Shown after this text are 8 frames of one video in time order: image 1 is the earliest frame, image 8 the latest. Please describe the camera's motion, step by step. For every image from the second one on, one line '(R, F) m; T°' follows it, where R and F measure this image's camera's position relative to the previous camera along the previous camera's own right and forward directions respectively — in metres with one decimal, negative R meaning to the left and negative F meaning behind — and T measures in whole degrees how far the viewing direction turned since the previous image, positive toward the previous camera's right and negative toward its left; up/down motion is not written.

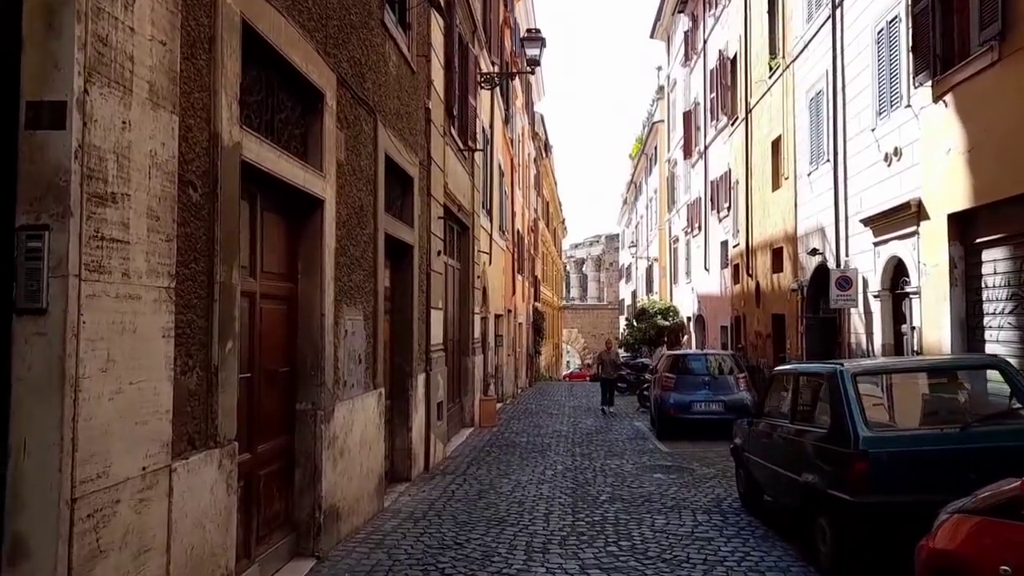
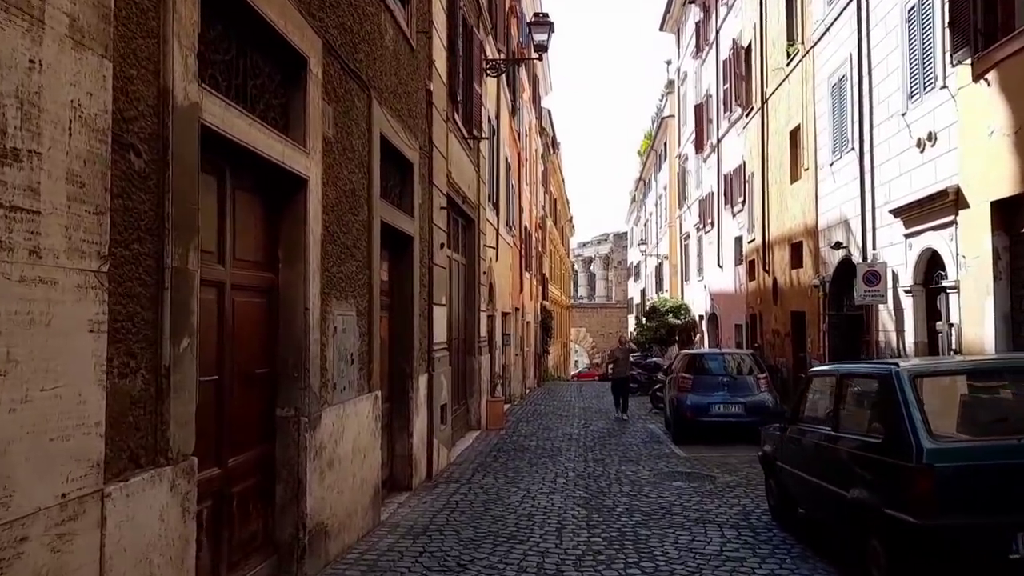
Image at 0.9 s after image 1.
(0.0, +0.7) m; -1°
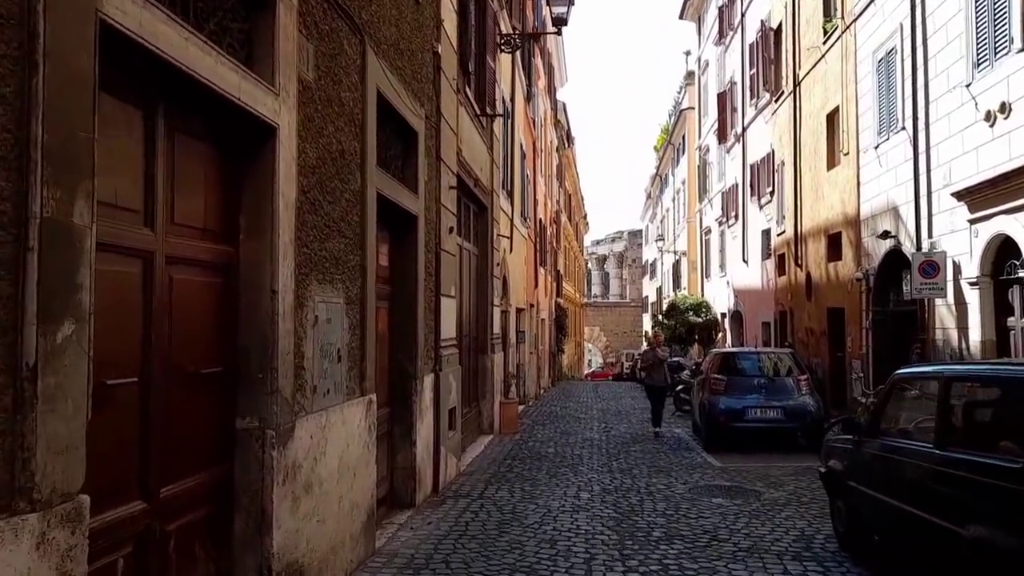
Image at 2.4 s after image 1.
(-0.1, +1.1) m; -1°
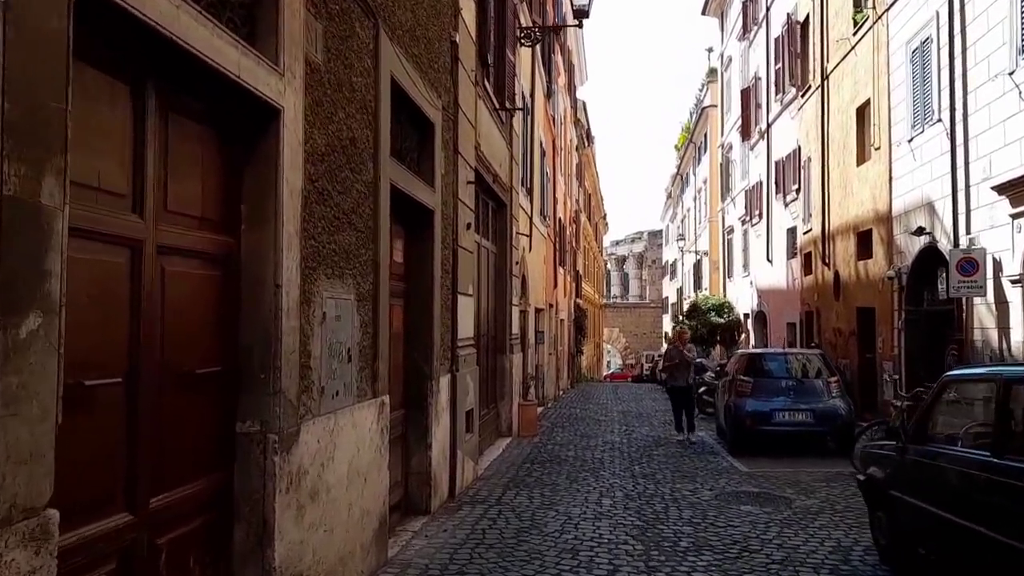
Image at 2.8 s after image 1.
(0.0, +0.3) m; -1°
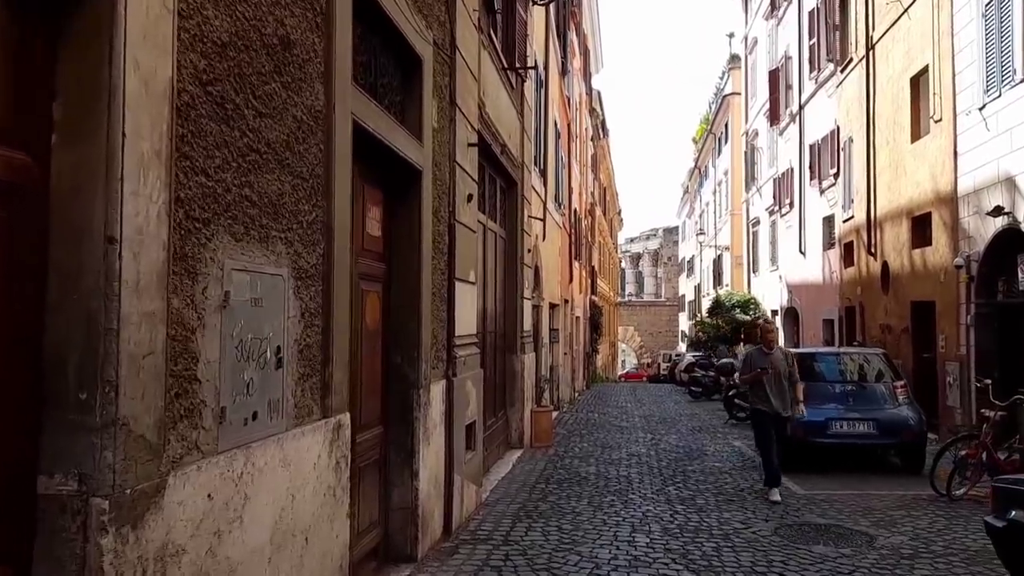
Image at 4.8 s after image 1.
(0.0, +1.6) m; -1°
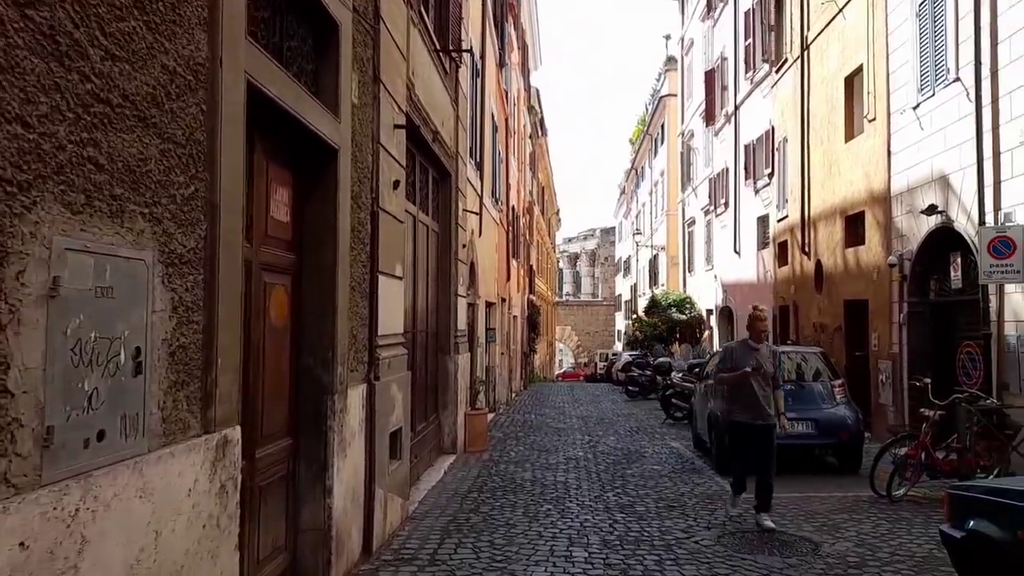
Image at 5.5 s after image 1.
(+0.1, +0.5) m; +5°
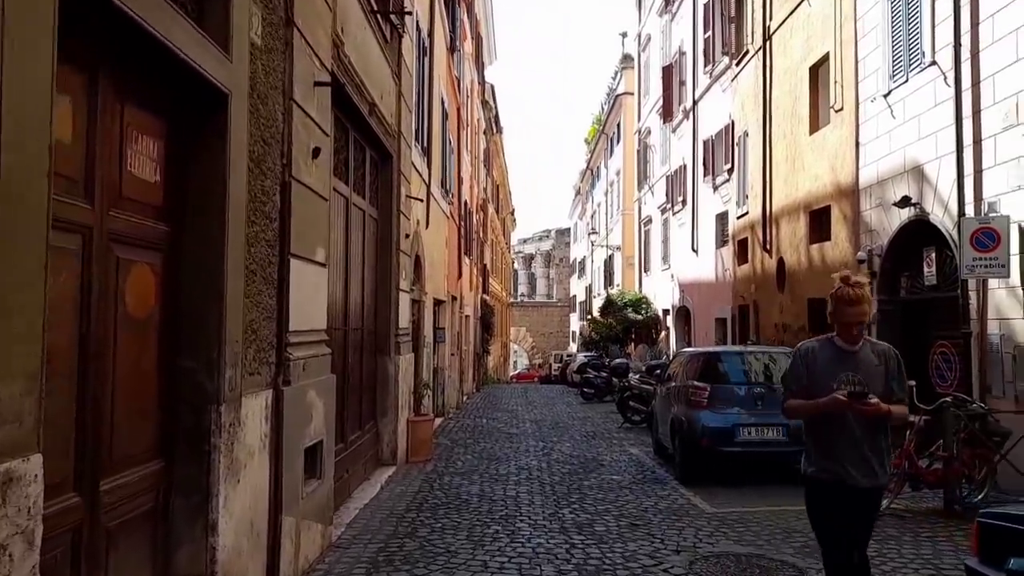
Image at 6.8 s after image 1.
(+0.1, +1.0) m; +4°
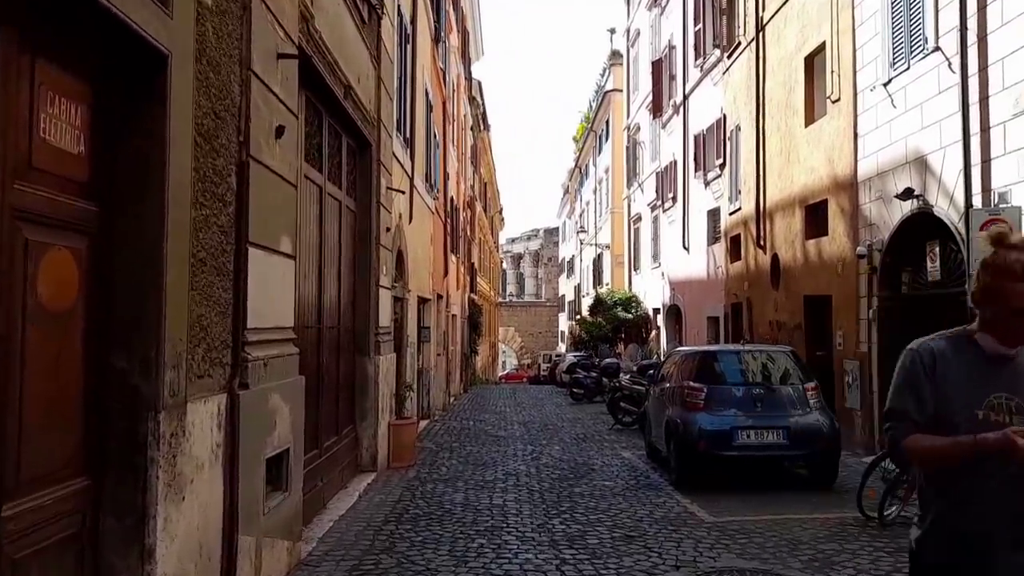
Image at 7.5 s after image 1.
(0.0, +0.5) m; +1°
